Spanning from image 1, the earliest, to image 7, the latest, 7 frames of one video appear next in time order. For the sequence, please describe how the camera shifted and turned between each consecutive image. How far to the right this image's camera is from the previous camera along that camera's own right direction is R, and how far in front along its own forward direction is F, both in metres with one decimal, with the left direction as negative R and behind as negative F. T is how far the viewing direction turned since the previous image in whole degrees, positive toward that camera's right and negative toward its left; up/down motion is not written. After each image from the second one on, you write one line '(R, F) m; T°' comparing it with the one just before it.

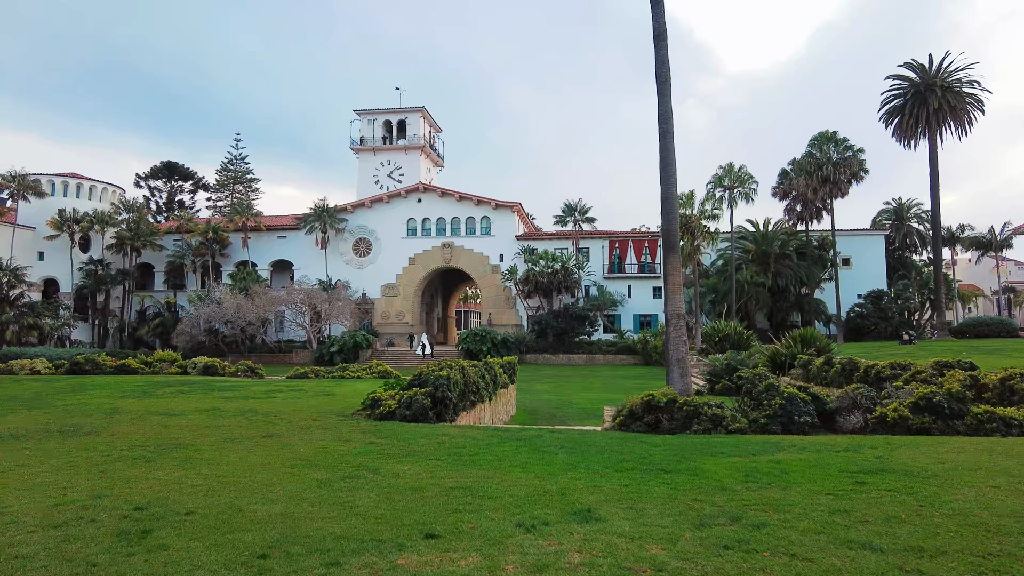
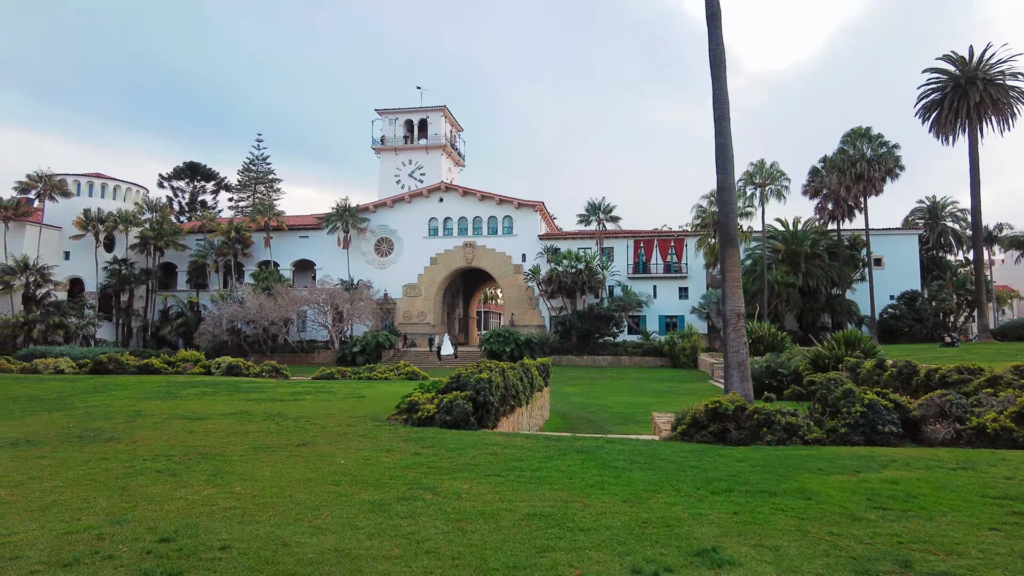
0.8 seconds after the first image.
(-0.4, +0.7) m; -2°
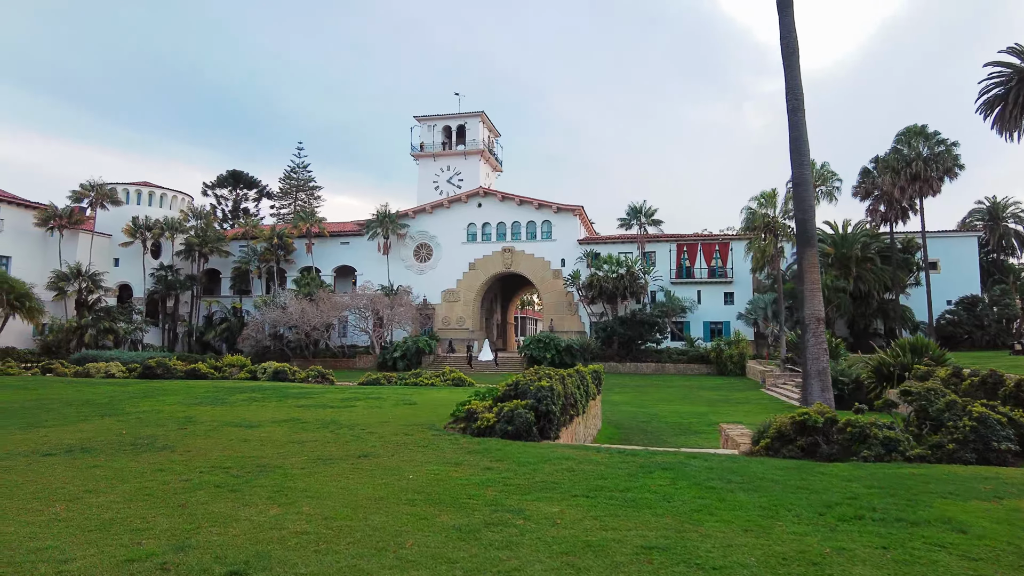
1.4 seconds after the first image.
(-0.4, +0.5) m; -3°
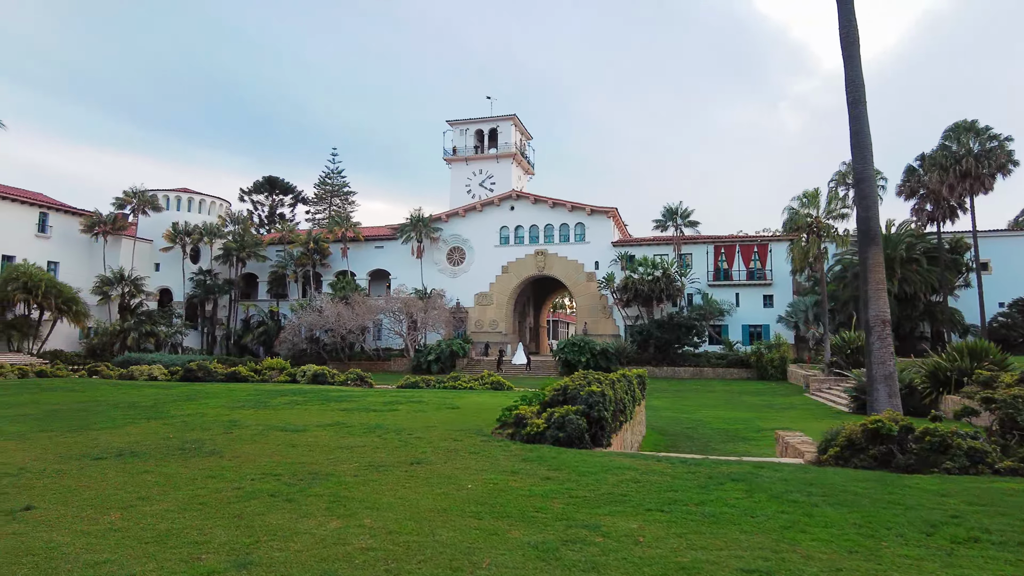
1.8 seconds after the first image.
(-0.3, +0.3) m; -3°
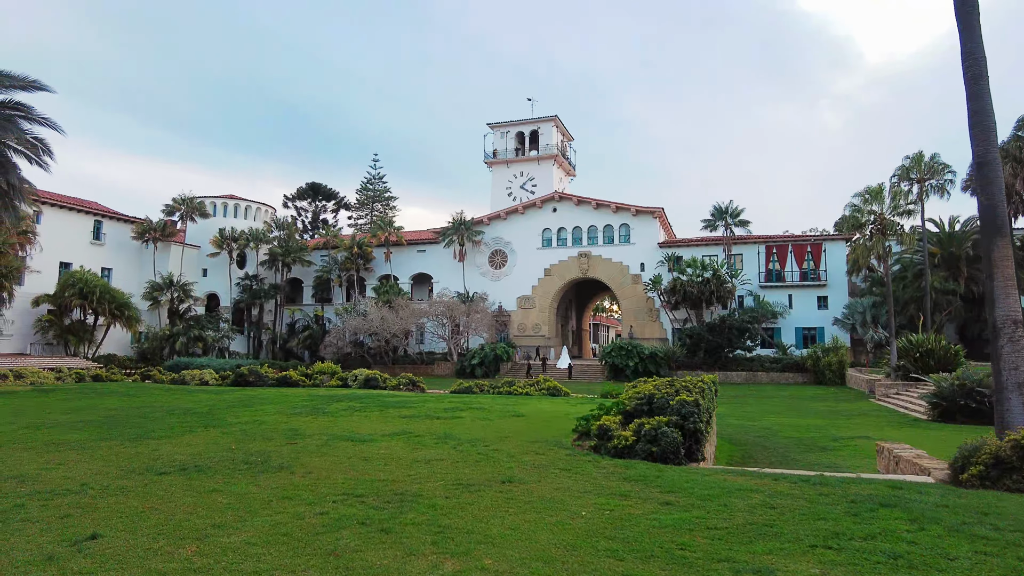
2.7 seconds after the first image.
(-0.6, +0.7) m; -3°
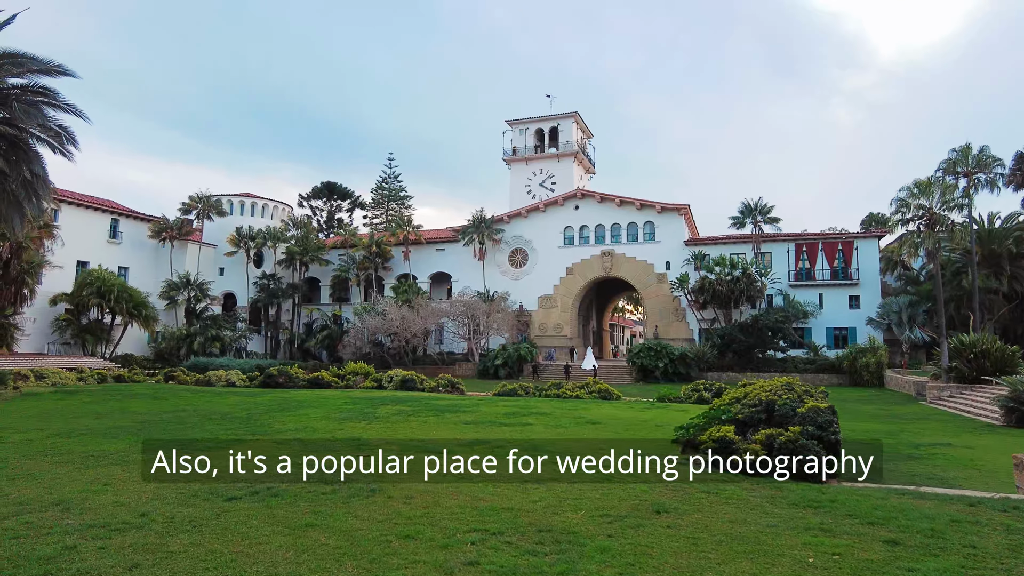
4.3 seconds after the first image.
(-1.0, +1.1) m; -1°
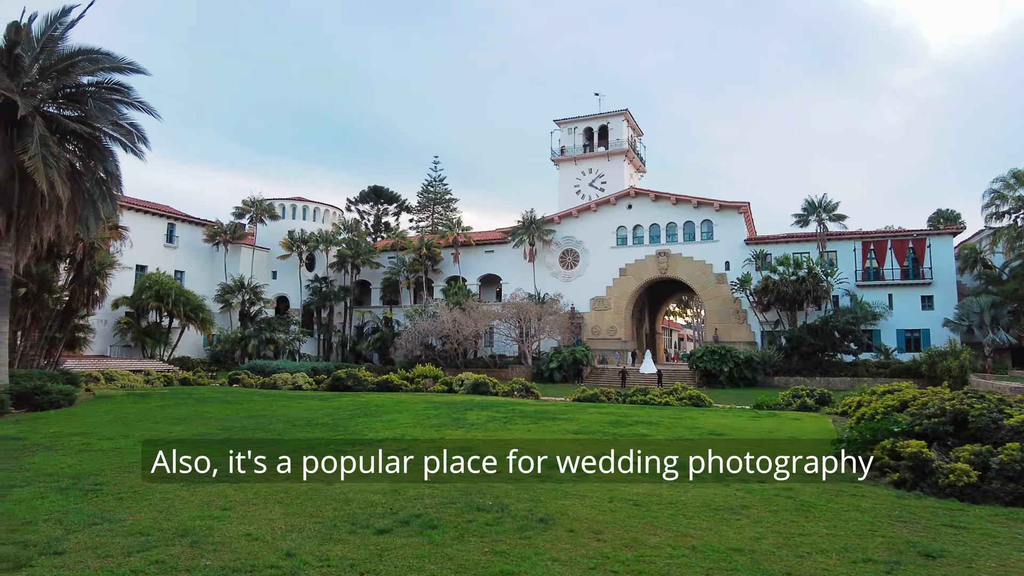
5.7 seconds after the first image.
(-1.0, +0.9) m; -3°
